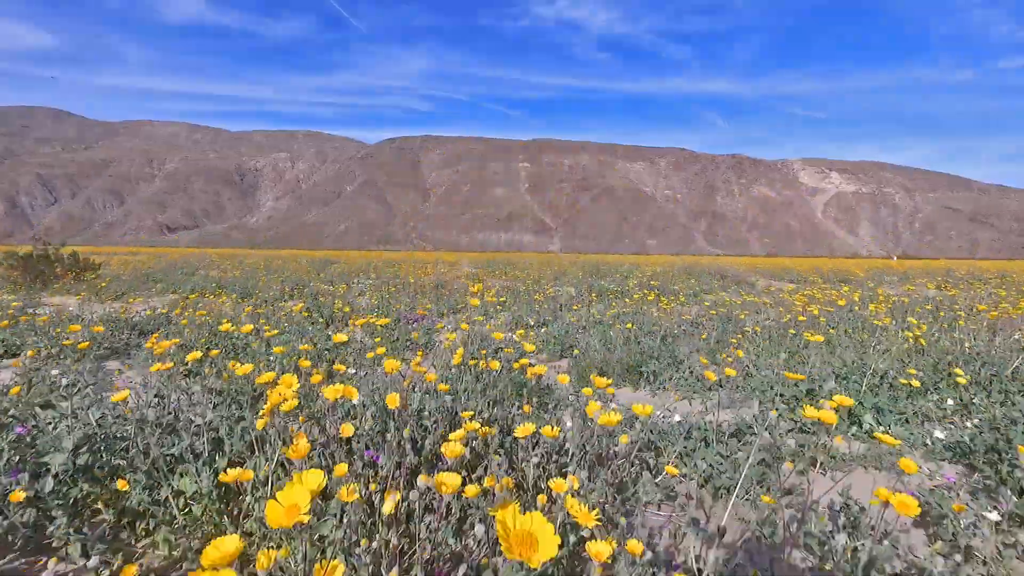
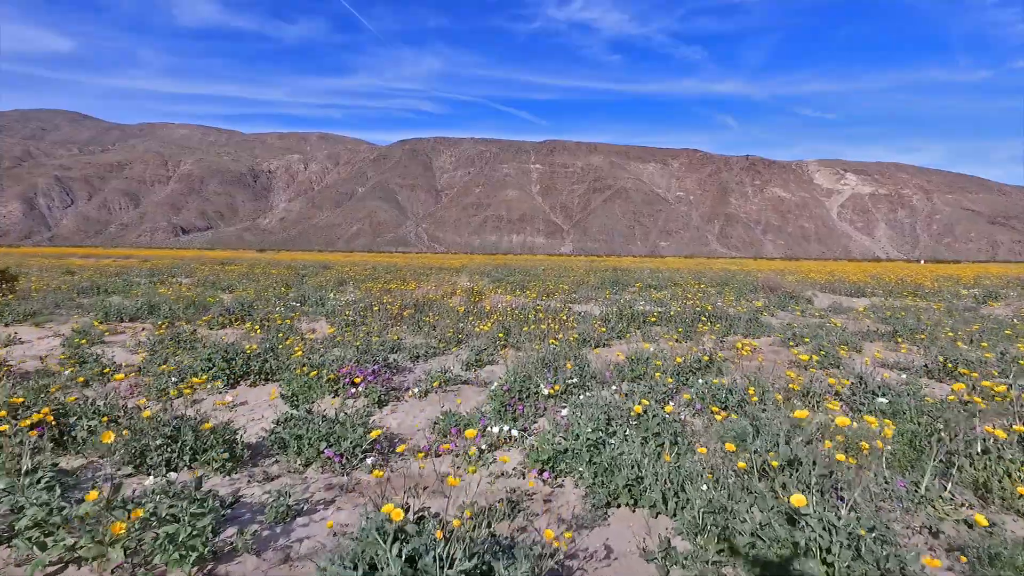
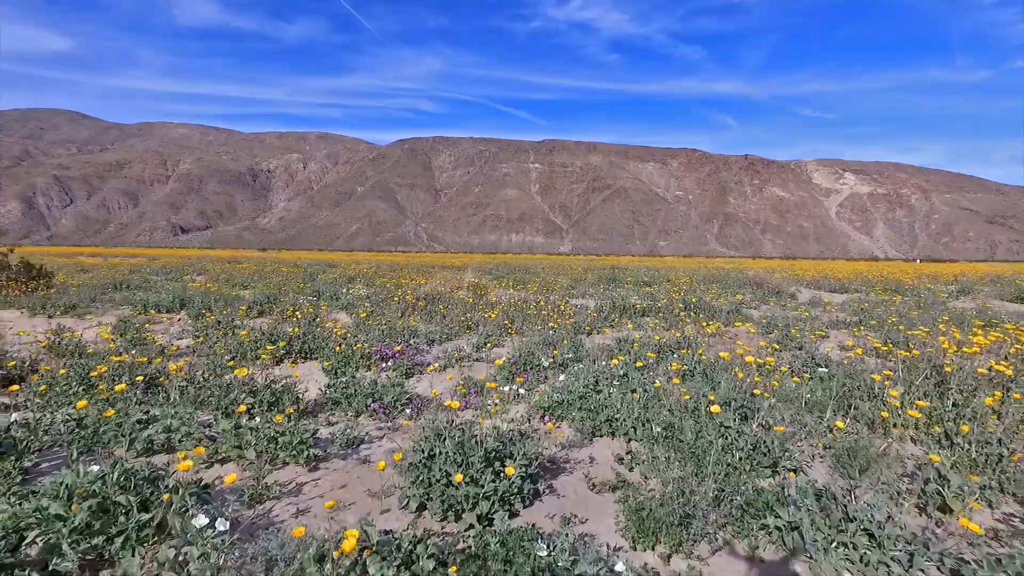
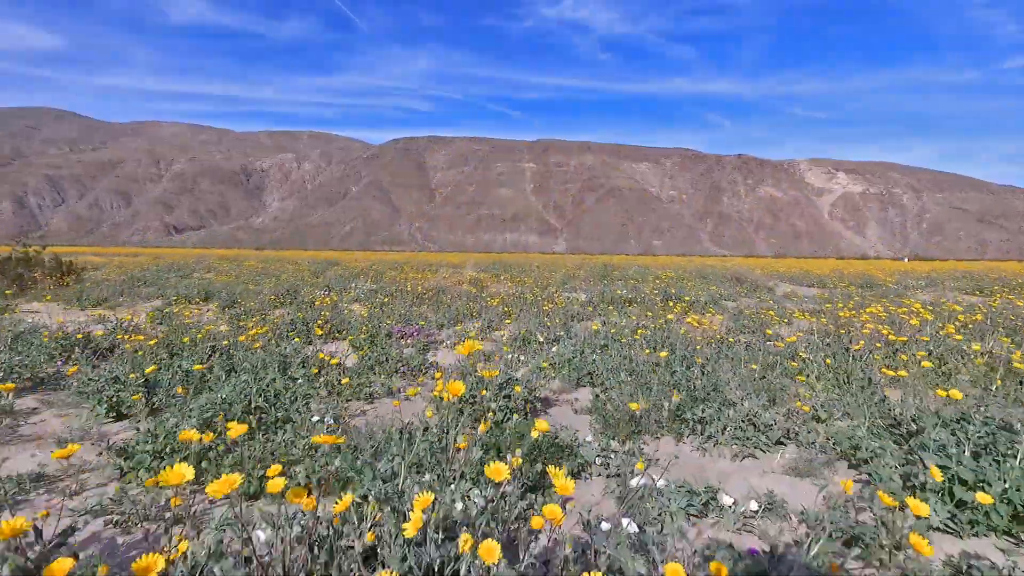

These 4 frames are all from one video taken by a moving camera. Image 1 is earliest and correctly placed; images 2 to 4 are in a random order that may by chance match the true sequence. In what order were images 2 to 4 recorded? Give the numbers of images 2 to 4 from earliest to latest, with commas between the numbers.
4, 3, 2
